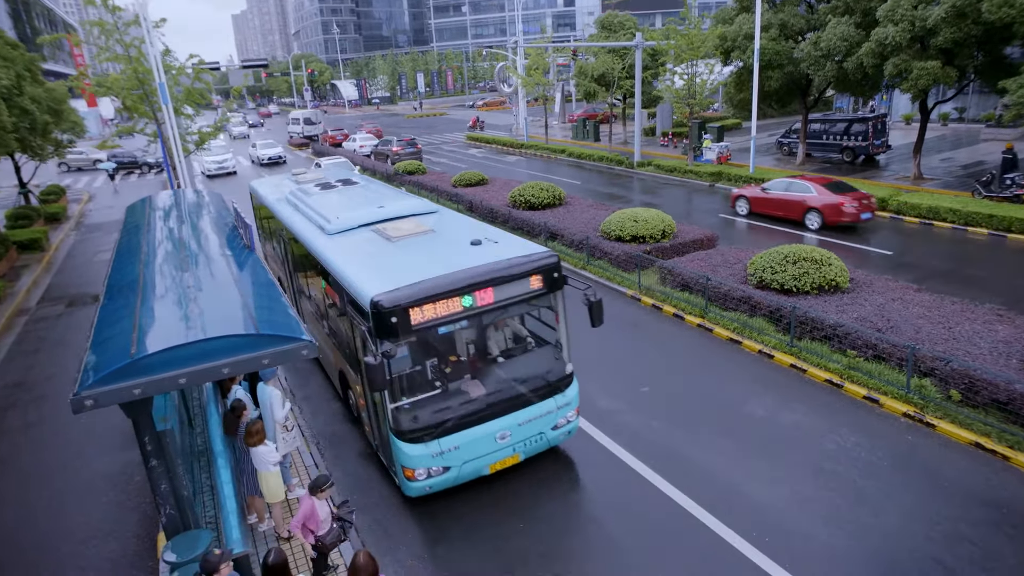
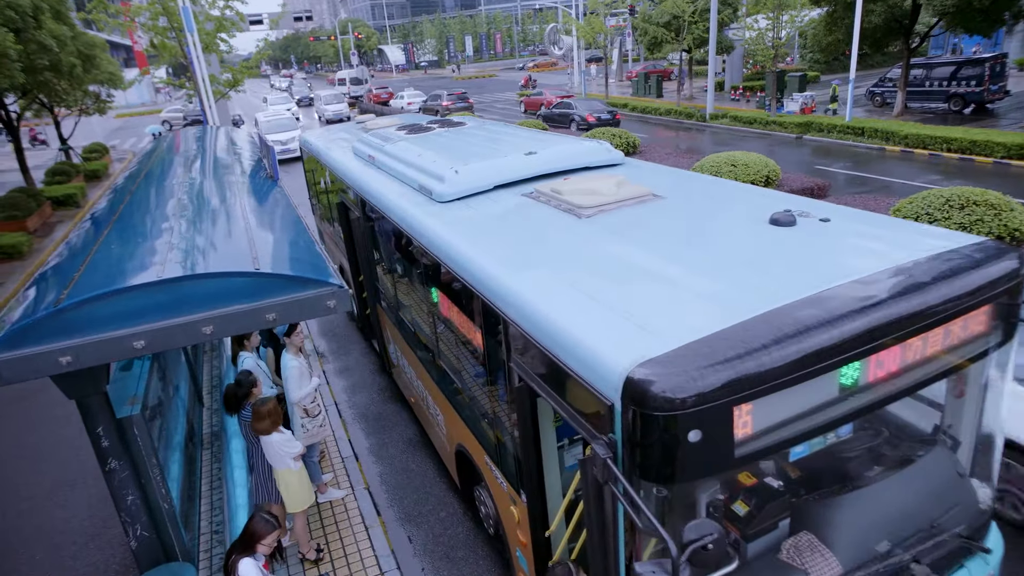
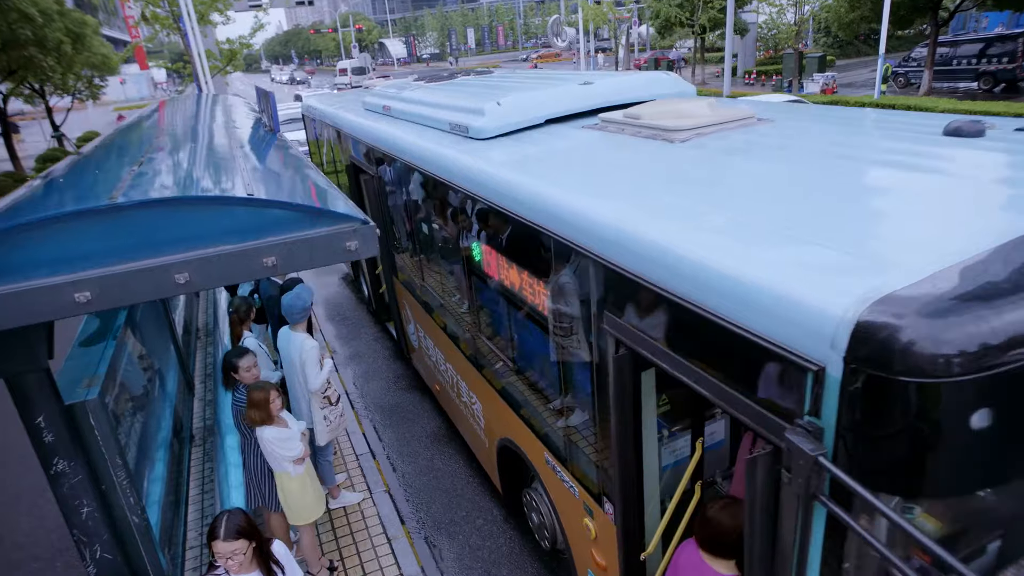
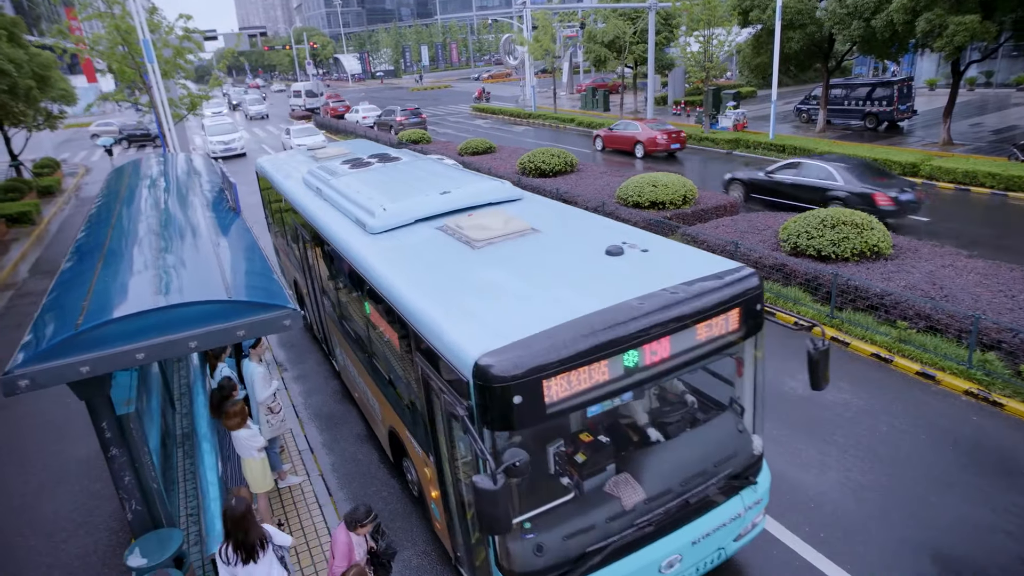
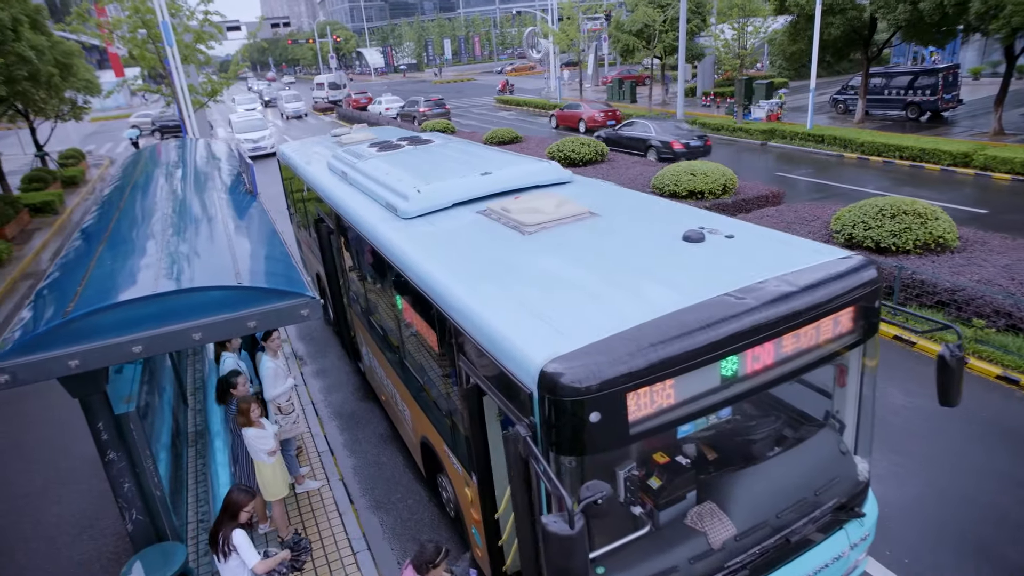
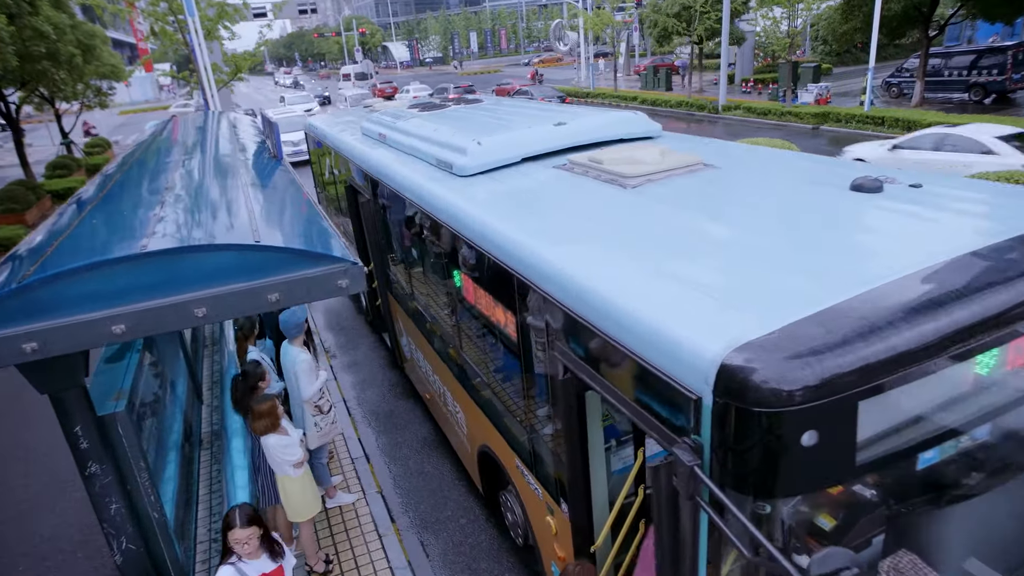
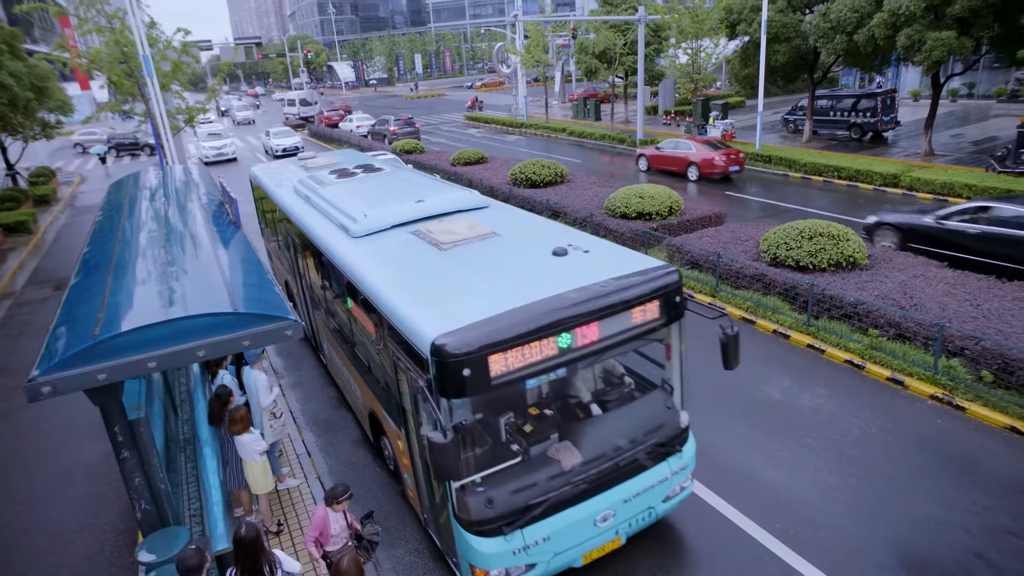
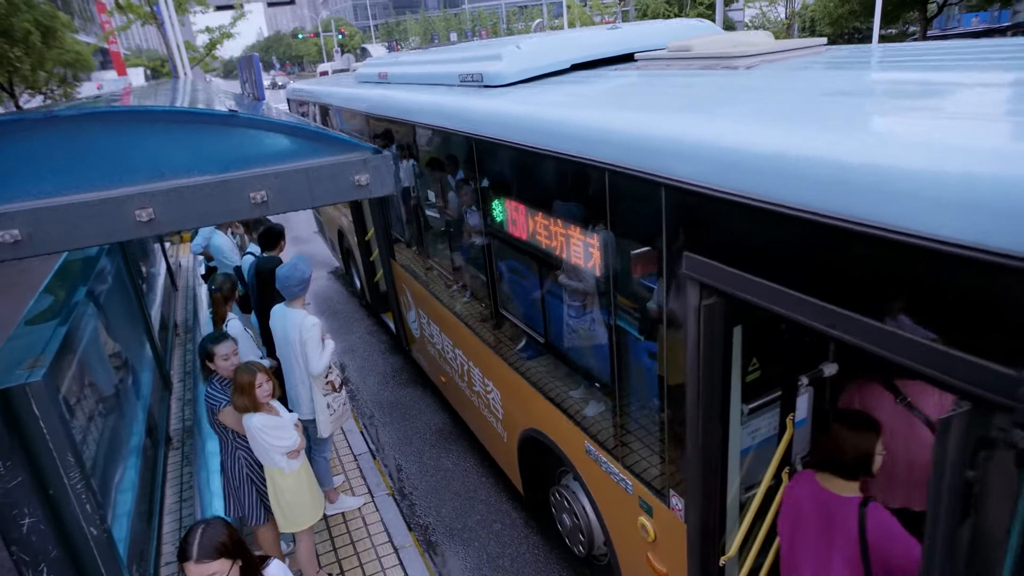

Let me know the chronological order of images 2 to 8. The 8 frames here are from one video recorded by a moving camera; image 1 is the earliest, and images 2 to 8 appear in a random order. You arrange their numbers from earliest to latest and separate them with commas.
7, 4, 5, 2, 6, 3, 8
